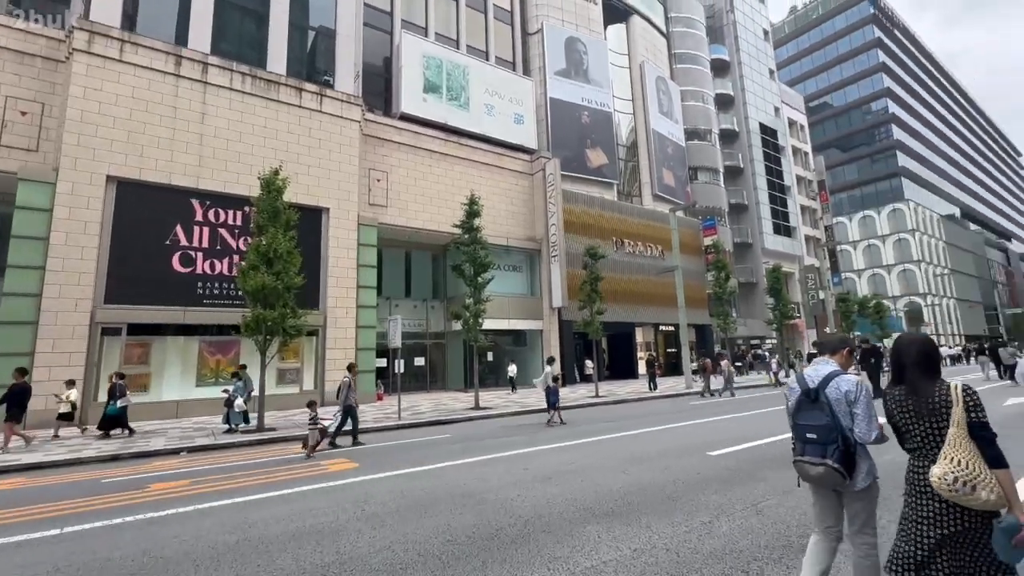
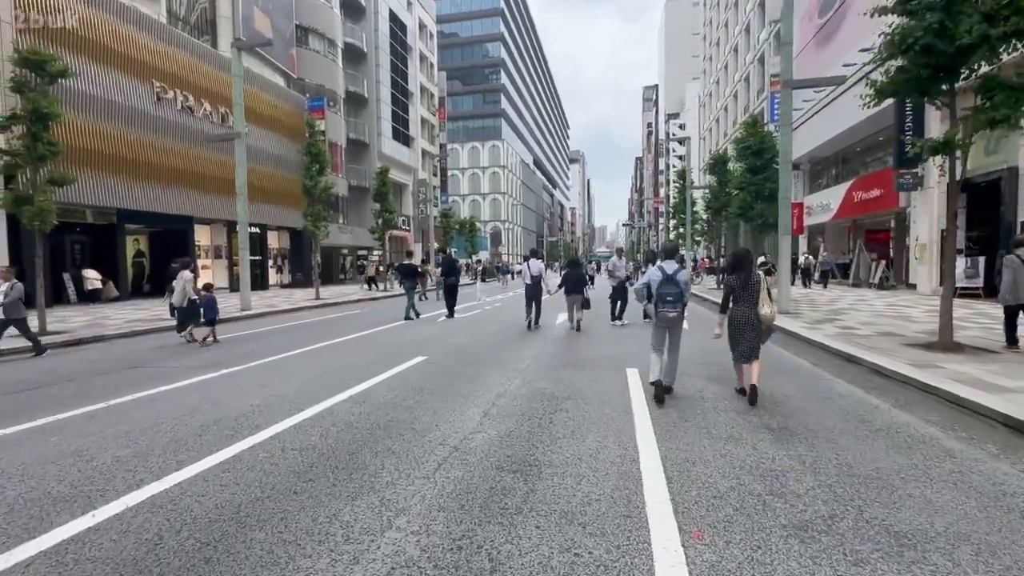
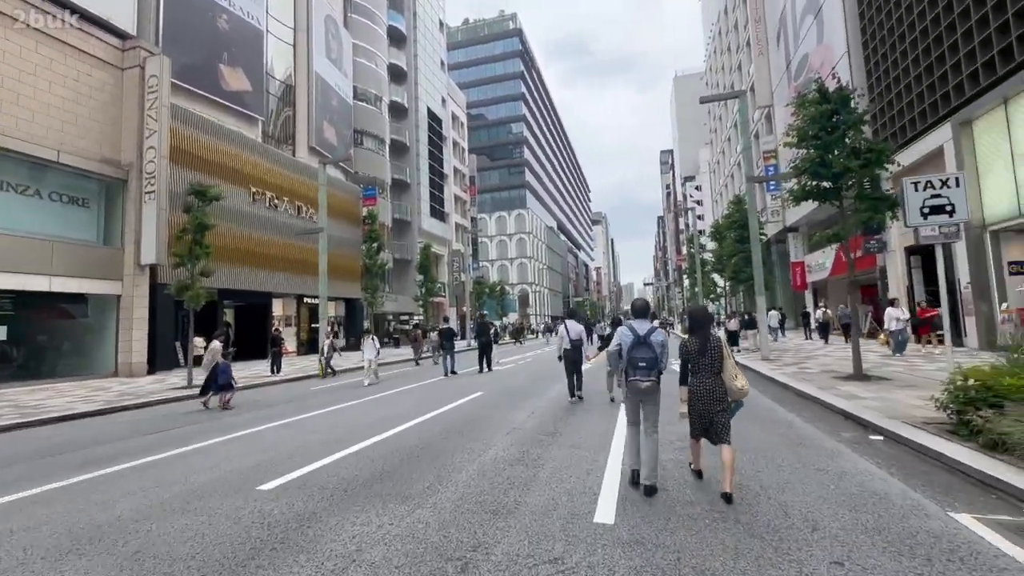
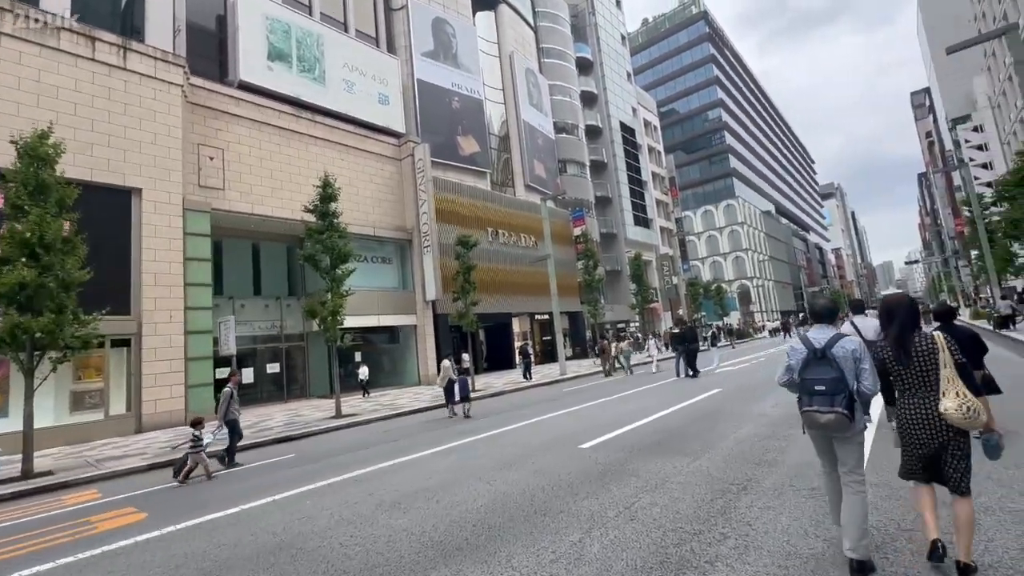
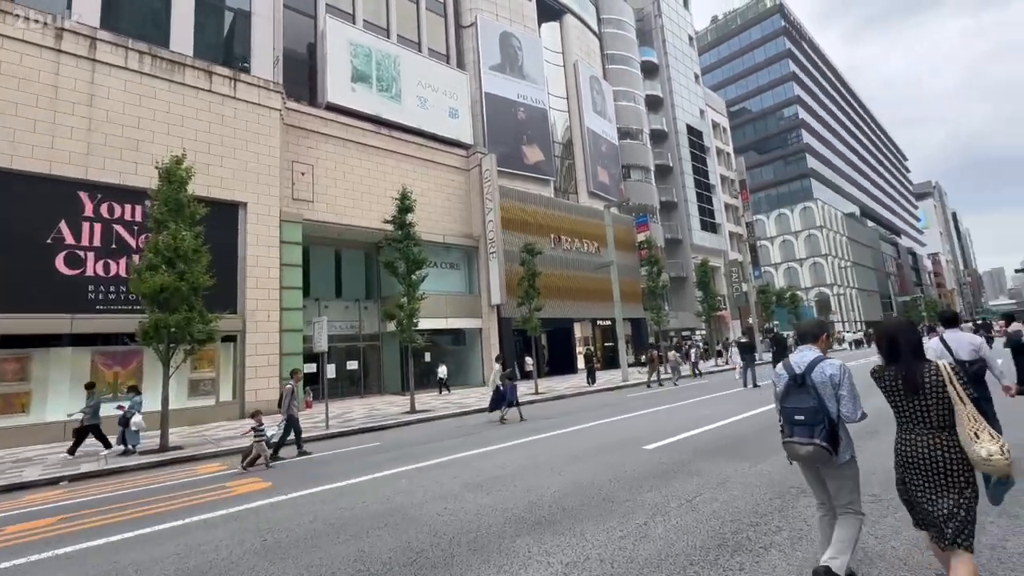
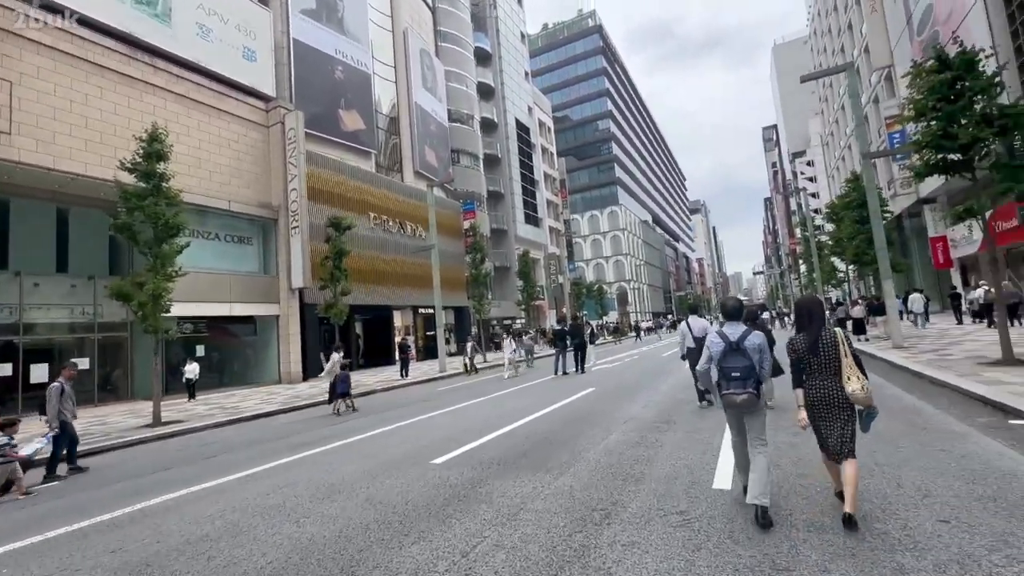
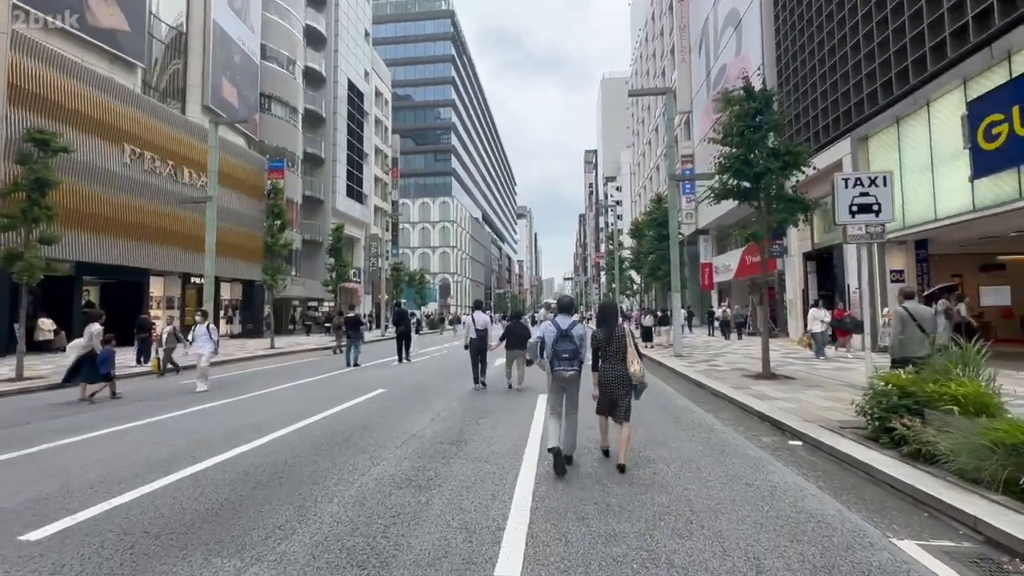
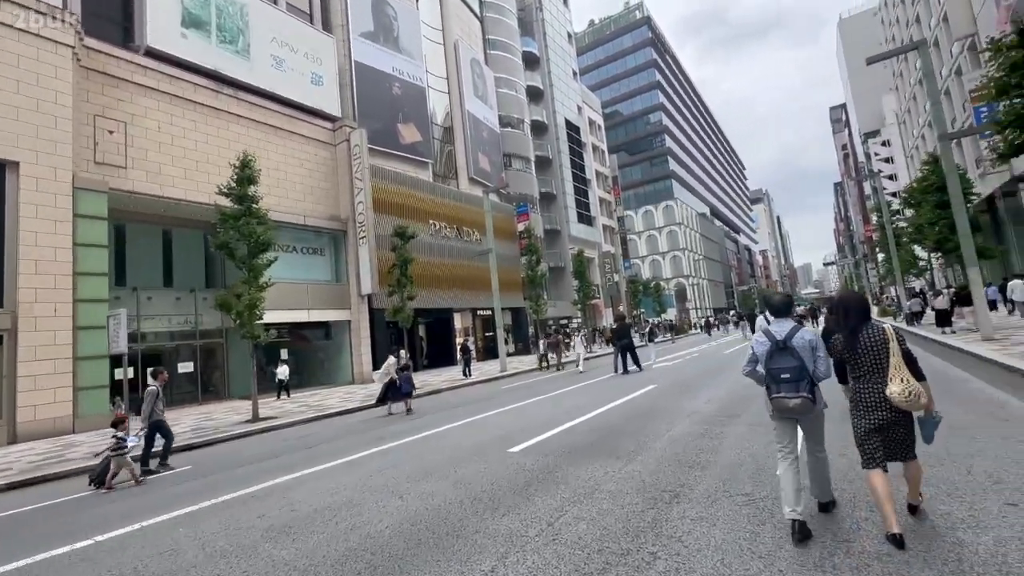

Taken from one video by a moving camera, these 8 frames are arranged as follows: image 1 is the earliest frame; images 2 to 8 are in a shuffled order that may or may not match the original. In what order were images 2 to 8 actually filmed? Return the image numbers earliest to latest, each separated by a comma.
5, 4, 8, 6, 3, 7, 2
